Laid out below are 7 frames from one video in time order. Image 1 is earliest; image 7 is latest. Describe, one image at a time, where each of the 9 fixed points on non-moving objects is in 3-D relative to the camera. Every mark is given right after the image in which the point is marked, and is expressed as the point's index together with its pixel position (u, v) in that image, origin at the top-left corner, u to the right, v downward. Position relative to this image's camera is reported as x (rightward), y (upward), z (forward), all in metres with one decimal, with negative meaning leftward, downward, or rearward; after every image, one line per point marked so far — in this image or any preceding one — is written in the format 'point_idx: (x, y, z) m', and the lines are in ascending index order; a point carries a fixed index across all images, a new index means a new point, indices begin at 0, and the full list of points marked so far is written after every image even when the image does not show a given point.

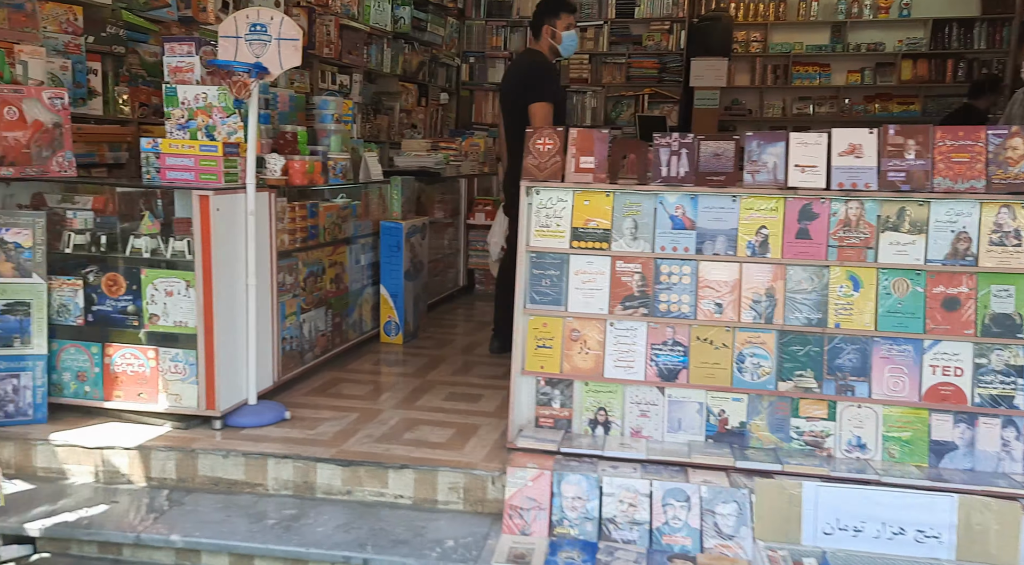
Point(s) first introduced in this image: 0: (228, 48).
0: (-0.9, +0.7, +2.7) m
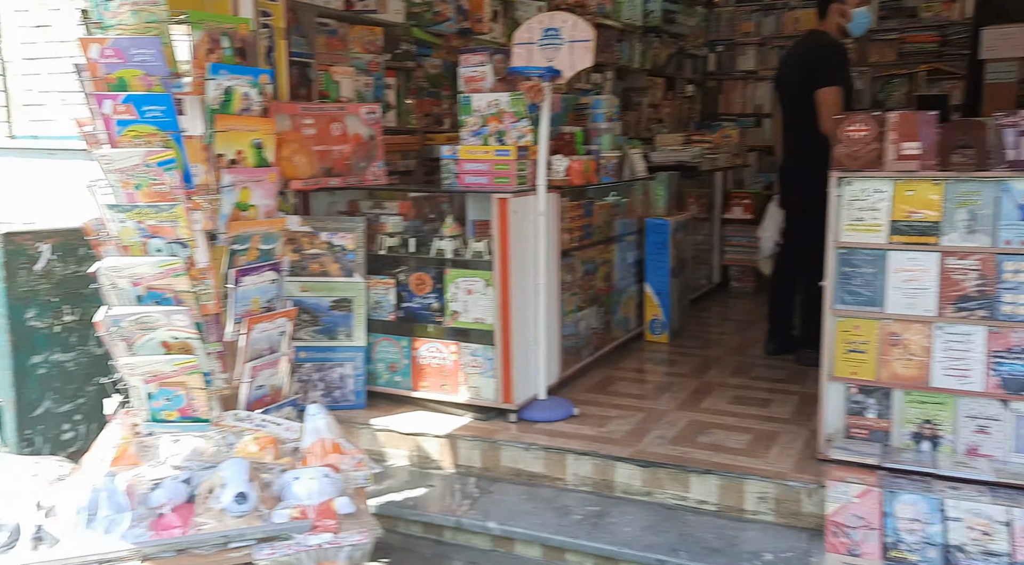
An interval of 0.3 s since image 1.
0: (0.0, +0.8, +2.8) m
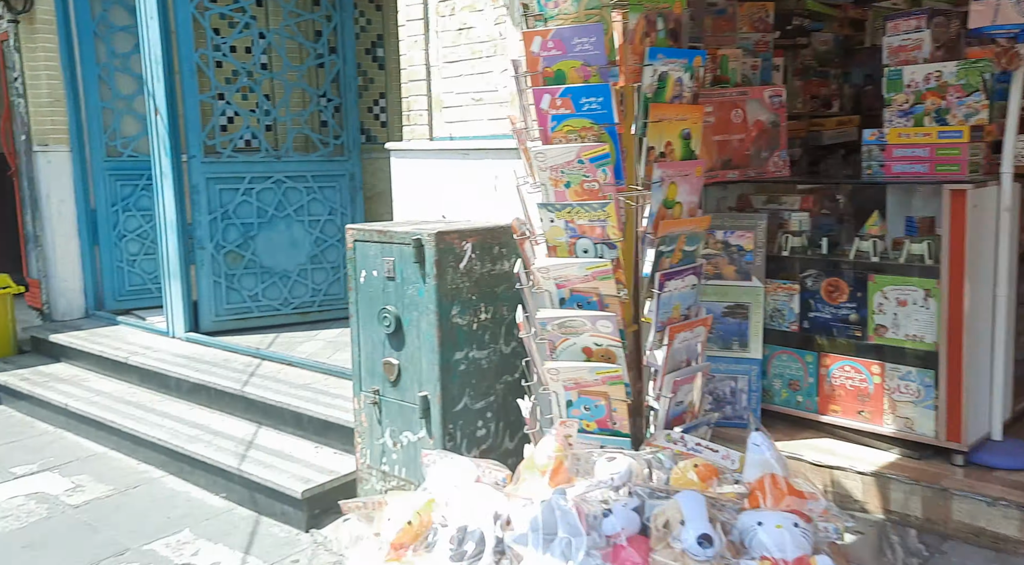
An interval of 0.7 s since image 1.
0: (+1.3, +0.7, +2.3) m
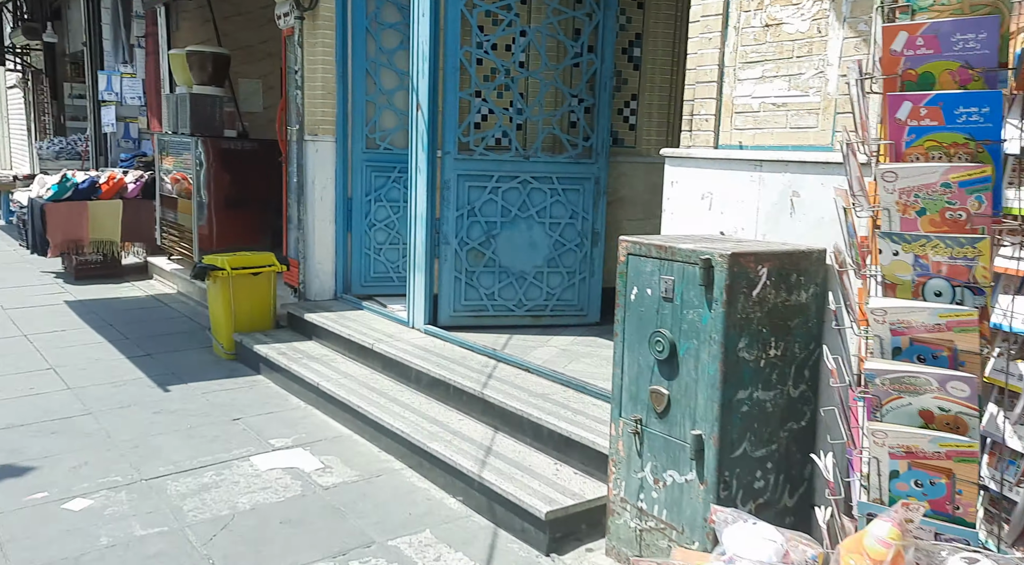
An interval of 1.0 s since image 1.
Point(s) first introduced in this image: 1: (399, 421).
0: (+2.0, +0.5, +1.6) m
1: (-0.5, -0.6, +3.5) m
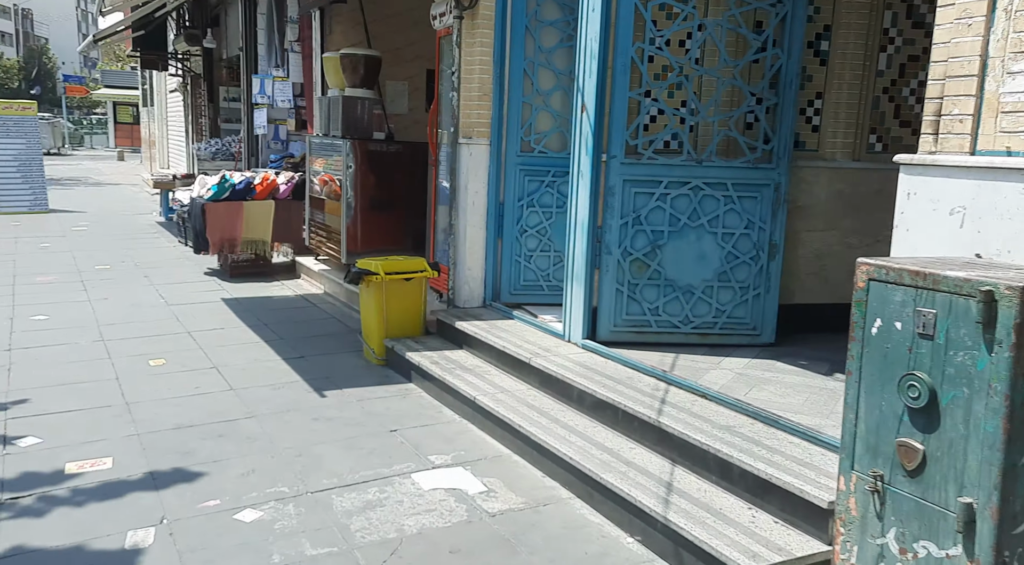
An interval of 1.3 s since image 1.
0: (+2.4, +0.4, +1.0) m
1: (+0.2, -0.6, +3.3) m
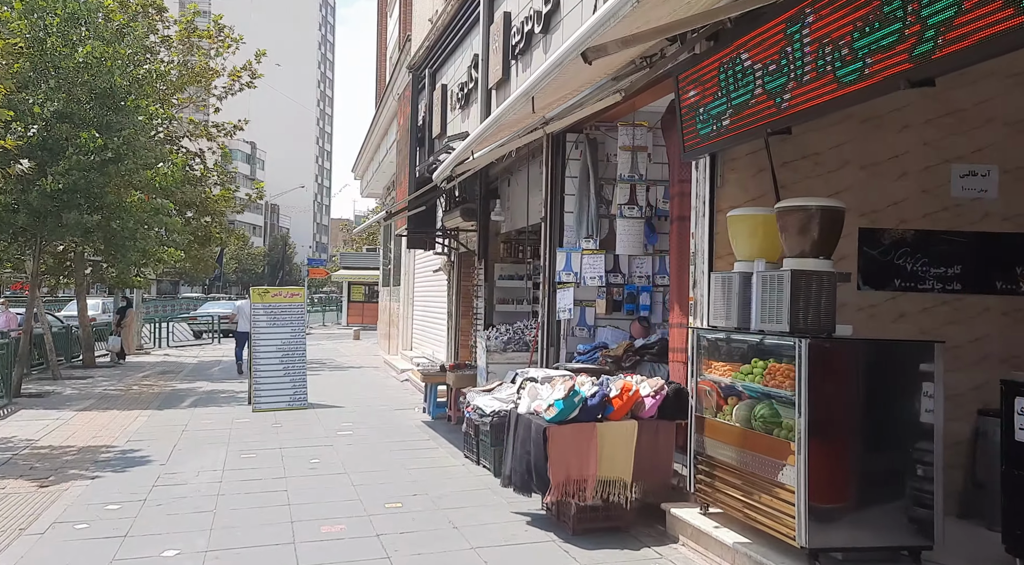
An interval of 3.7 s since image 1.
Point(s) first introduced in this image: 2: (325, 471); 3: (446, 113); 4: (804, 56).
0: (+3.9, +0.2, -2.5) m
1: (+2.2, -1.3, 0.0) m
2: (-1.8, -1.9, +8.2) m
3: (-0.9, +2.4, +12.0) m
4: (+1.6, +1.2, +4.5) m
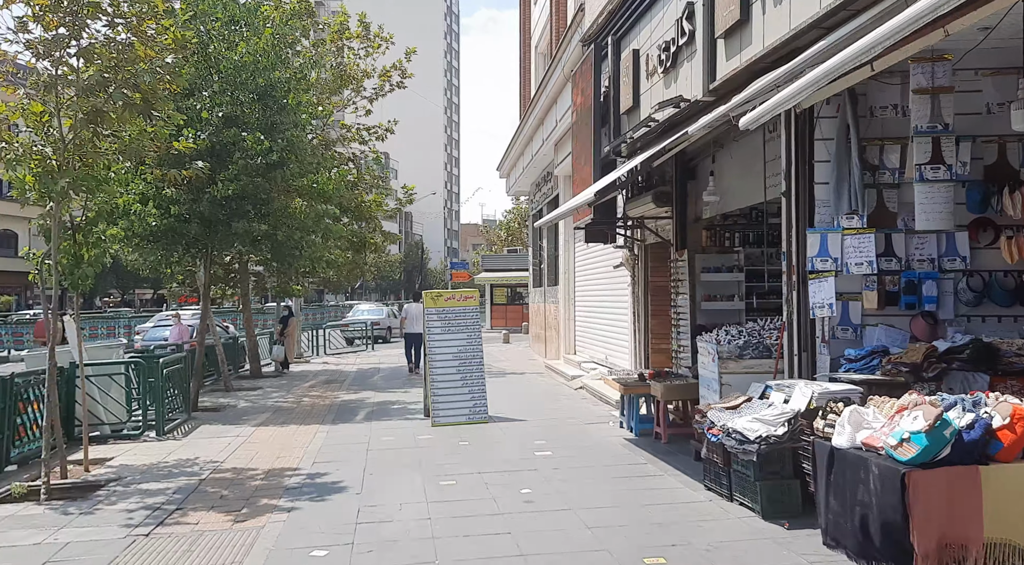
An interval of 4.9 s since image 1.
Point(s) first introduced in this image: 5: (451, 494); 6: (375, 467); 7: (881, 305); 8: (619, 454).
0: (+4.2, +0.4, -4.6) m
1: (+3.0, -1.2, -2.0) m
2: (+0.3, -1.8, +6.8) m
3: (+1.6, +2.5, +10.4) m
4: (+3.0, +1.3, +2.6) m
5: (-0.6, -1.9, +7.7) m
6: (-1.5, -2.0, +9.2) m
7: (+3.2, -0.2, +7.2) m
8: (+1.2, -1.9, +9.5) m
